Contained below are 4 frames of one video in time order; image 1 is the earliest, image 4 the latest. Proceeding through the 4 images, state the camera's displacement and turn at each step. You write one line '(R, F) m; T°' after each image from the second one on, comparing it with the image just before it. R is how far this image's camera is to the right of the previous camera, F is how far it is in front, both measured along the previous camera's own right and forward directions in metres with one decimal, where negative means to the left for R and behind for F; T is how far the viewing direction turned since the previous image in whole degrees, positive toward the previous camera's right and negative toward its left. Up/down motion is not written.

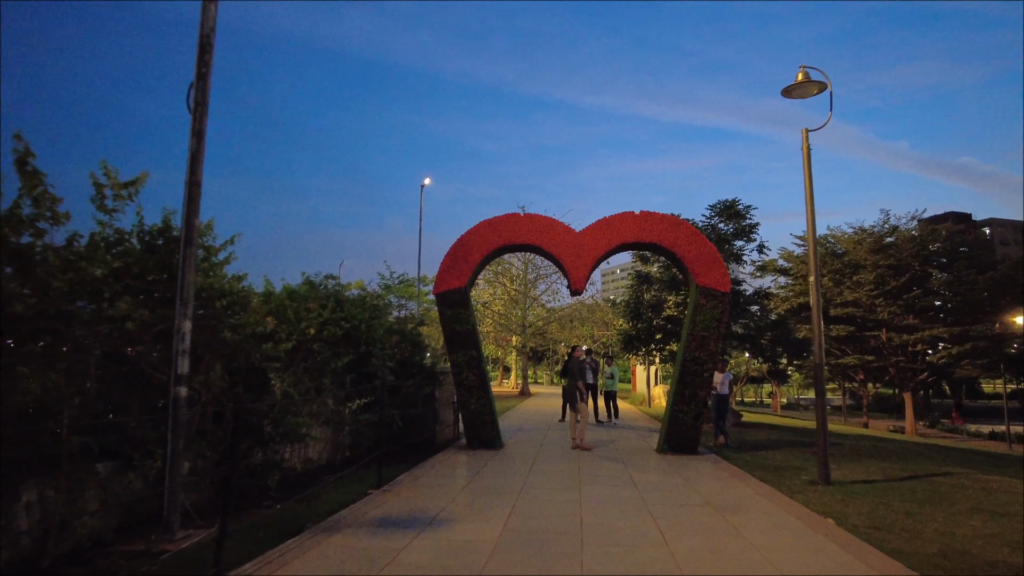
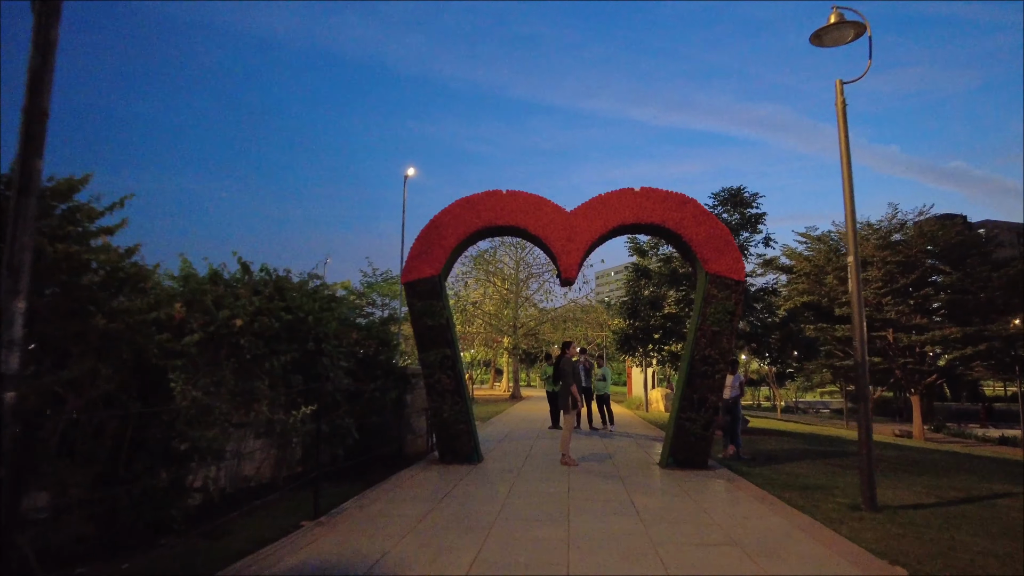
(+0.2, +1.7) m; 0°
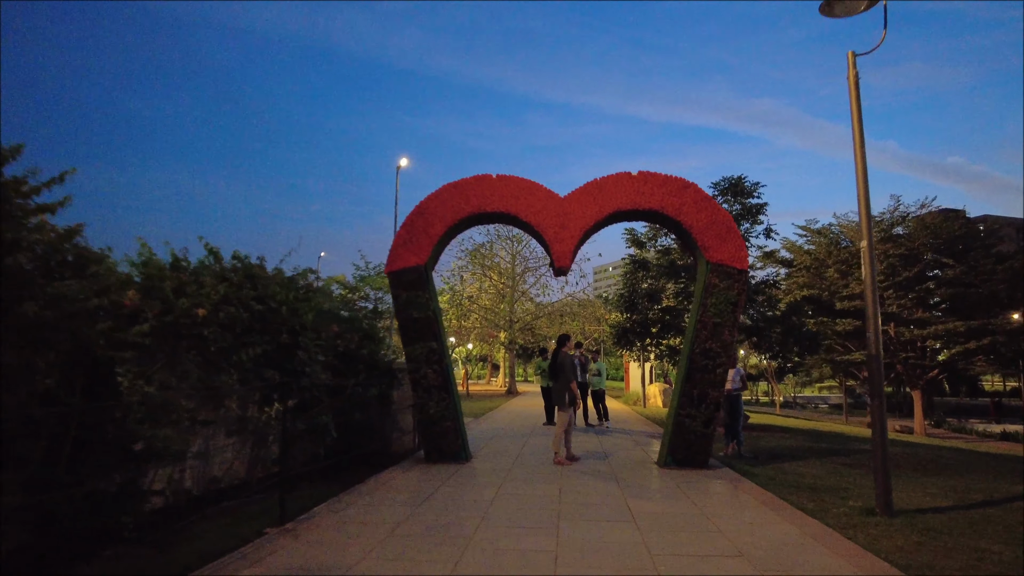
(+0.1, +0.6) m; 0°
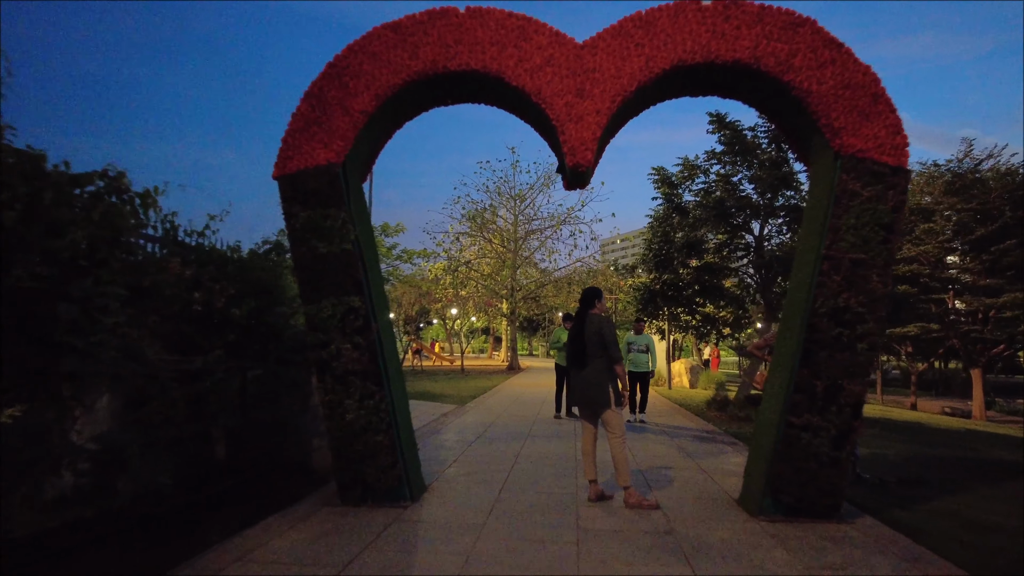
(+0.3, +4.3) m; -1°
